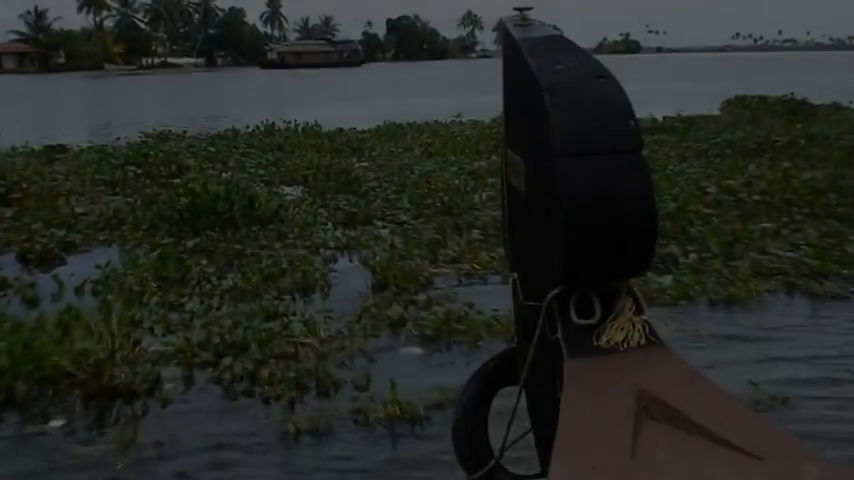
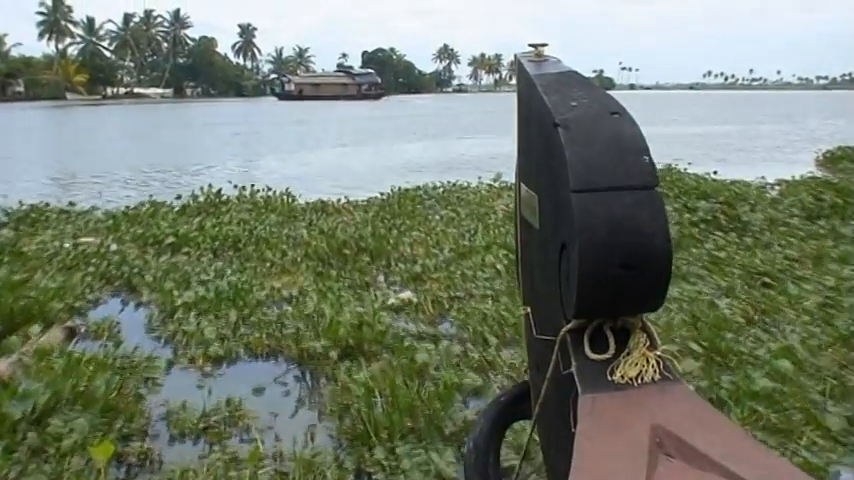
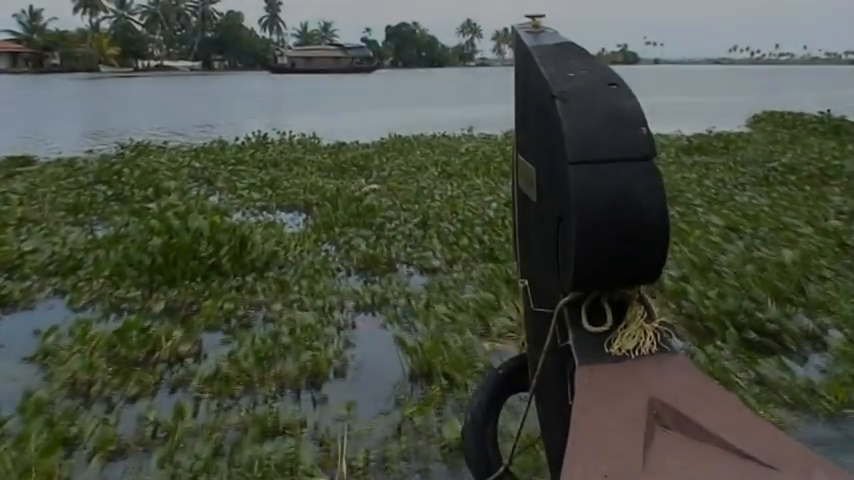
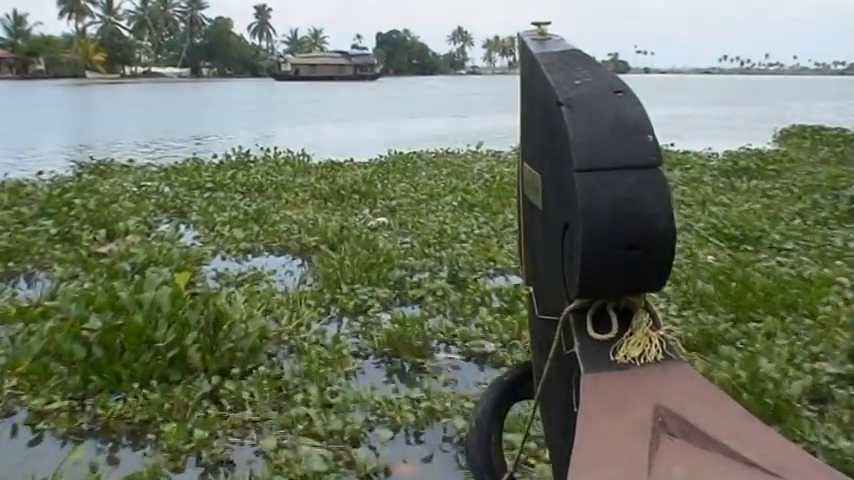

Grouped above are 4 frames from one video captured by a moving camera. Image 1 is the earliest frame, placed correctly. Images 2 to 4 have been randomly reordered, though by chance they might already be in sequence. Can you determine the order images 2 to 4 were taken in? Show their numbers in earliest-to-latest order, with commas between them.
3, 4, 2
